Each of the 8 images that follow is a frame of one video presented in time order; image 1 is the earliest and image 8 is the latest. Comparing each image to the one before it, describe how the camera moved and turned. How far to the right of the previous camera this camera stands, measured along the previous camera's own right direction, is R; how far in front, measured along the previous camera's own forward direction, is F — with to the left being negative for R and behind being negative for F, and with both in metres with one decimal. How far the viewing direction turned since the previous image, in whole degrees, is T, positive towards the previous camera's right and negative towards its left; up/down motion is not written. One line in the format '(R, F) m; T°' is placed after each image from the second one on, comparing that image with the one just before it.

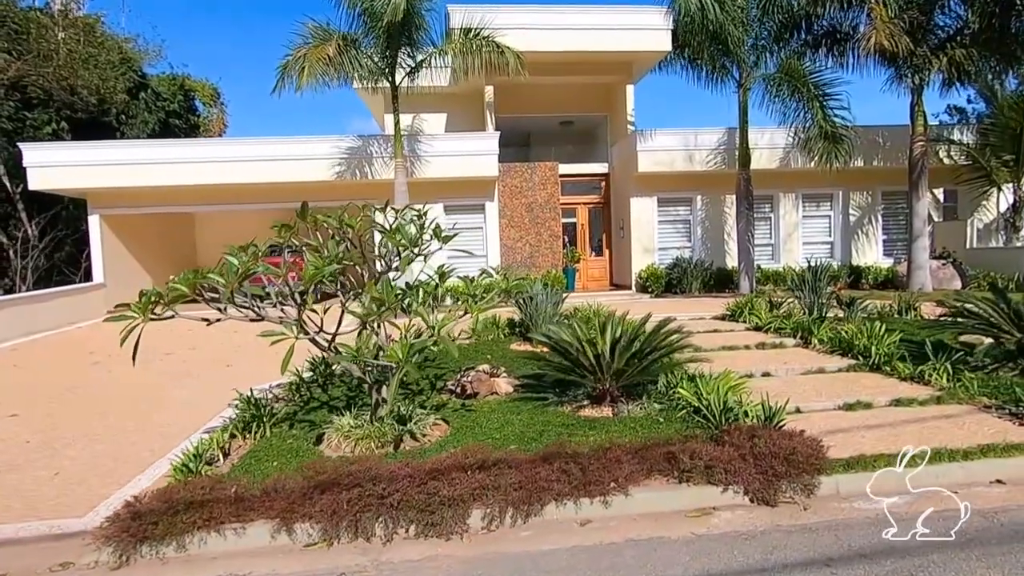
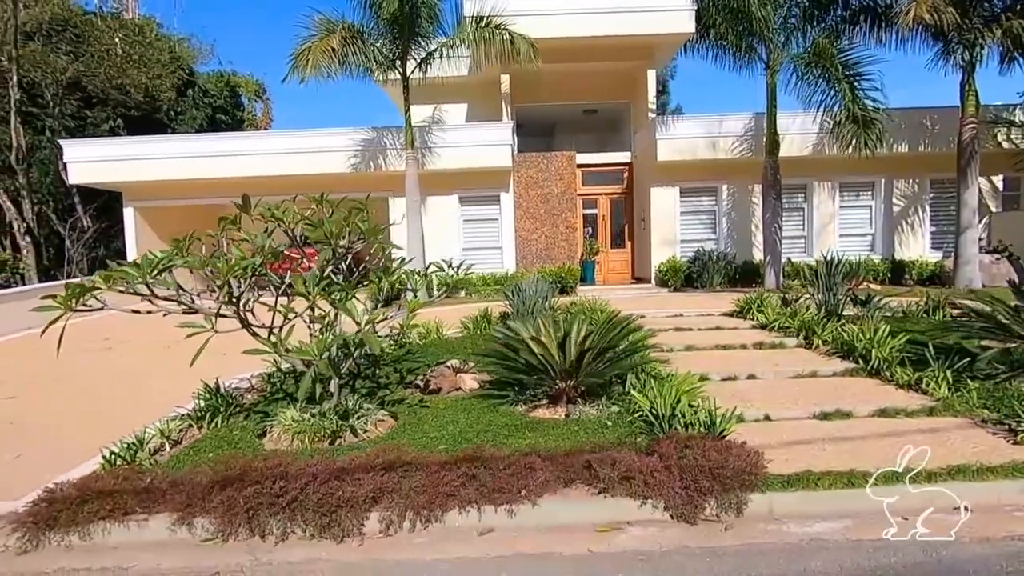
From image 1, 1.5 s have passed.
(+1.1, +0.3) m; -5°
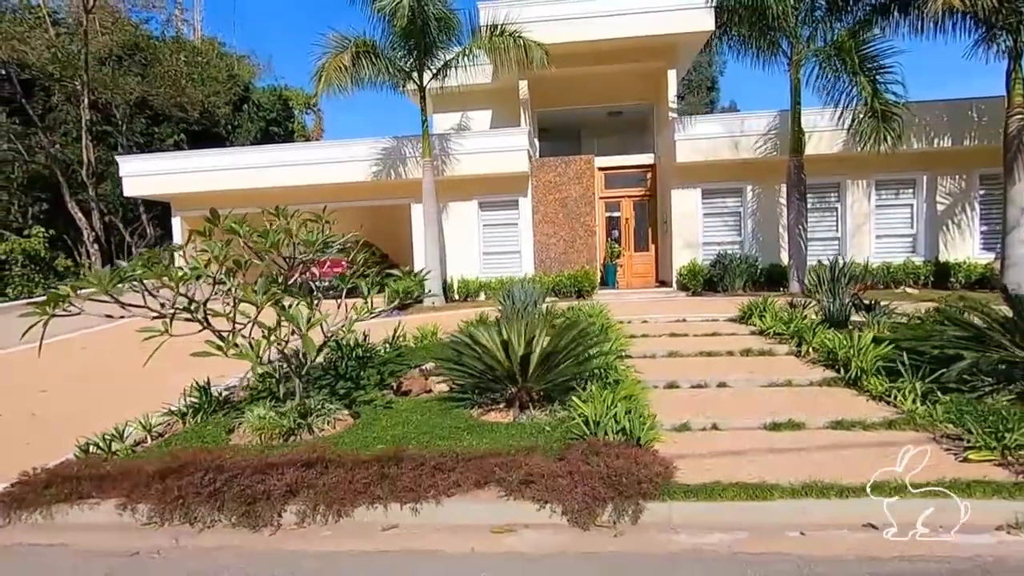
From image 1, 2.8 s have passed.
(+1.2, -0.1) m; -6°
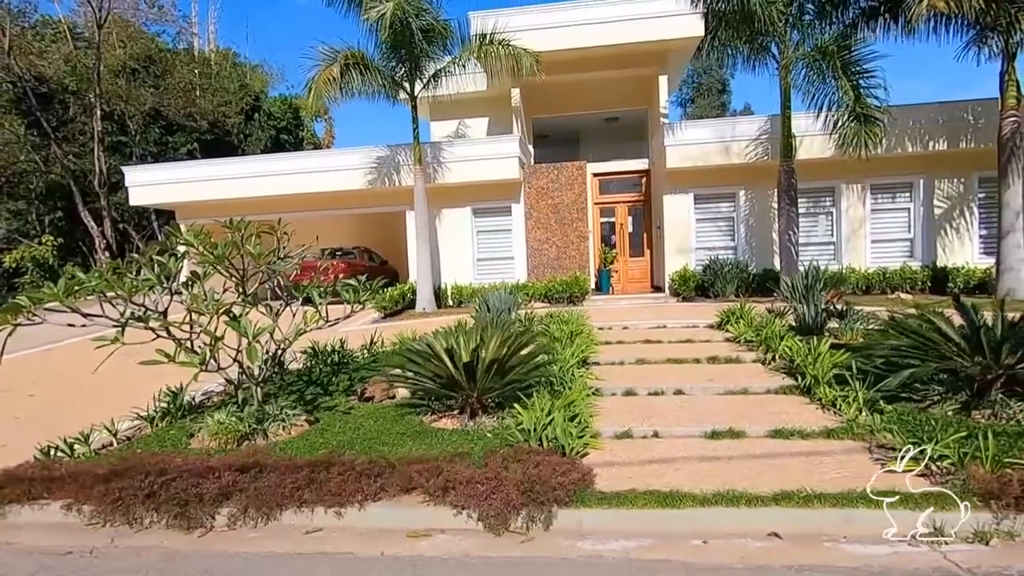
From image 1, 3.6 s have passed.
(+0.8, -0.1) m; -2°
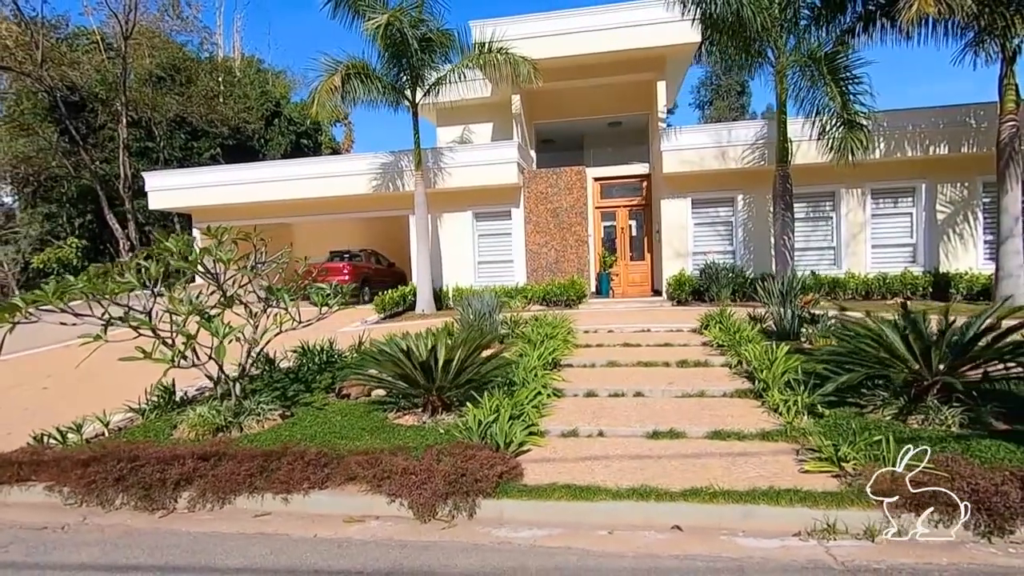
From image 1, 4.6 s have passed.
(+0.8, -0.3) m; -2°
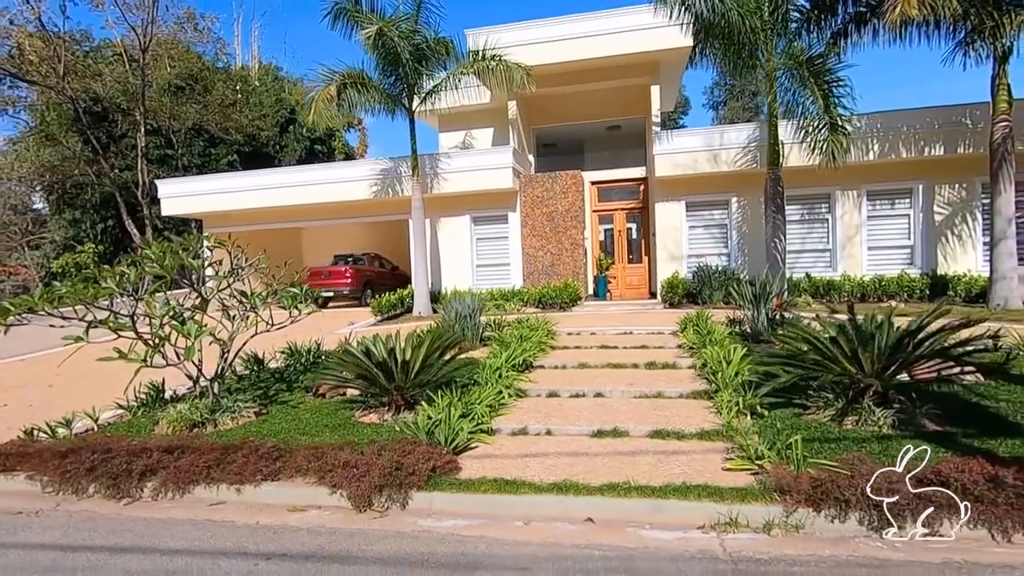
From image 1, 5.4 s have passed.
(+0.8, -0.3) m; -2°
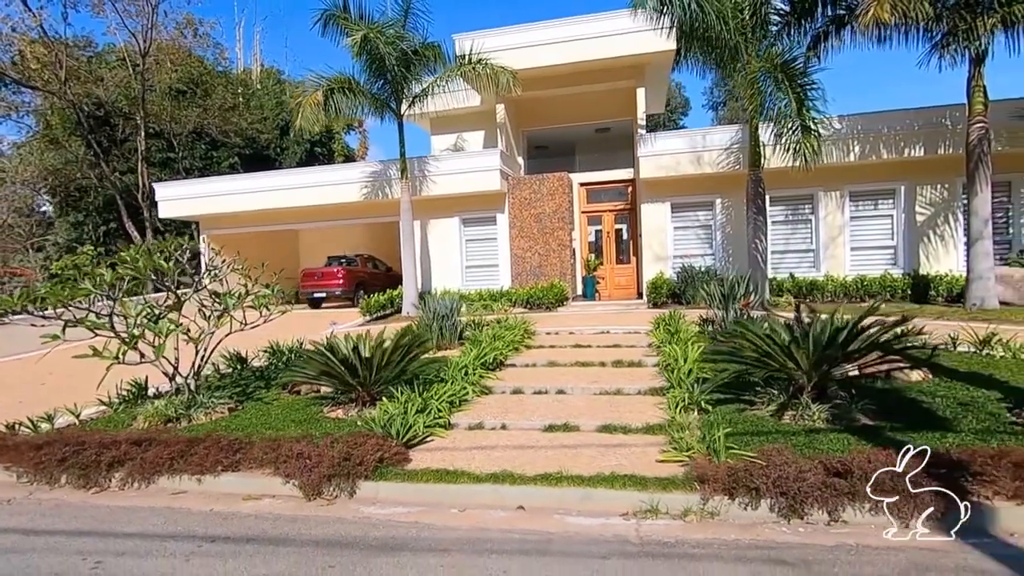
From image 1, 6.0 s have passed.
(+0.6, -0.2) m; -1°
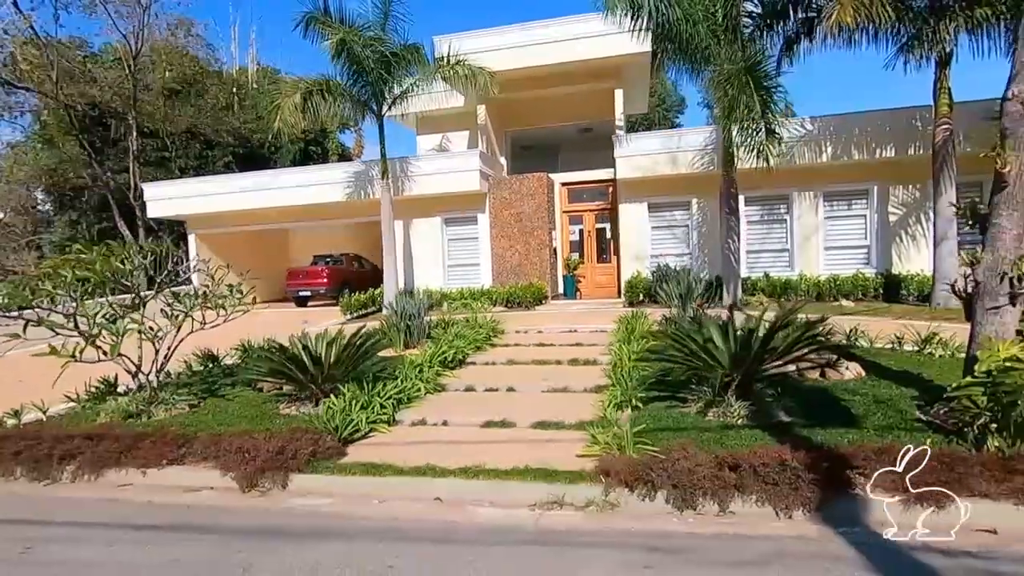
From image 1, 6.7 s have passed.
(+0.7, -0.2) m; 0°
